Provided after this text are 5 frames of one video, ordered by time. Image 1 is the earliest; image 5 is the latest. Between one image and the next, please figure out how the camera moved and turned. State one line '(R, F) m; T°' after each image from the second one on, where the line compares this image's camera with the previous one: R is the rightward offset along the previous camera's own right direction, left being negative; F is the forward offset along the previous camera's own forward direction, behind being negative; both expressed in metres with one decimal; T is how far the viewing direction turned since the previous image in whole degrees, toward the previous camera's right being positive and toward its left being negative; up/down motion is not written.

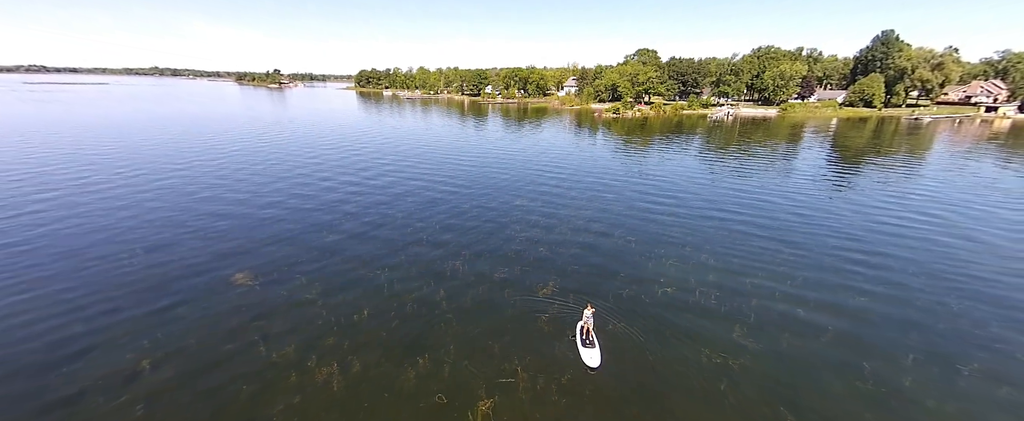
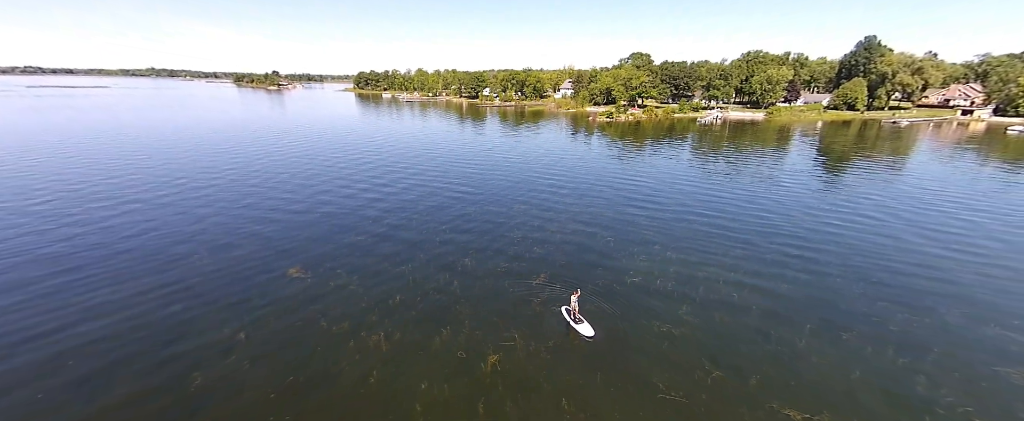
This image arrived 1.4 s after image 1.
(-0.1, -5.3) m; 0°
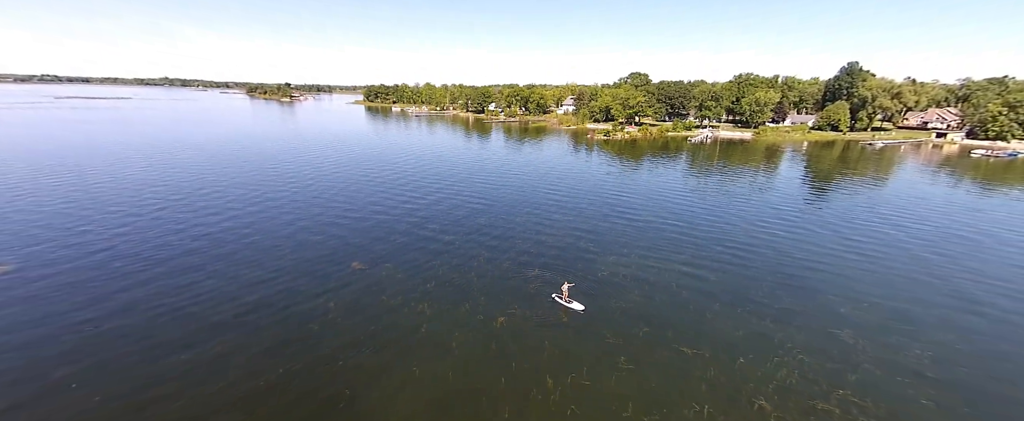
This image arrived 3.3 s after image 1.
(0.0, -9.9) m; 0°
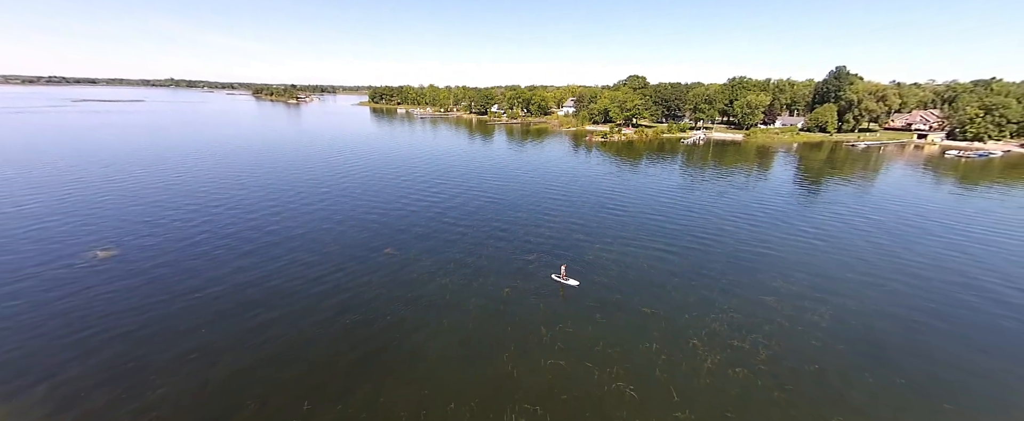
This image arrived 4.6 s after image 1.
(-0.1, -8.3) m; 0°
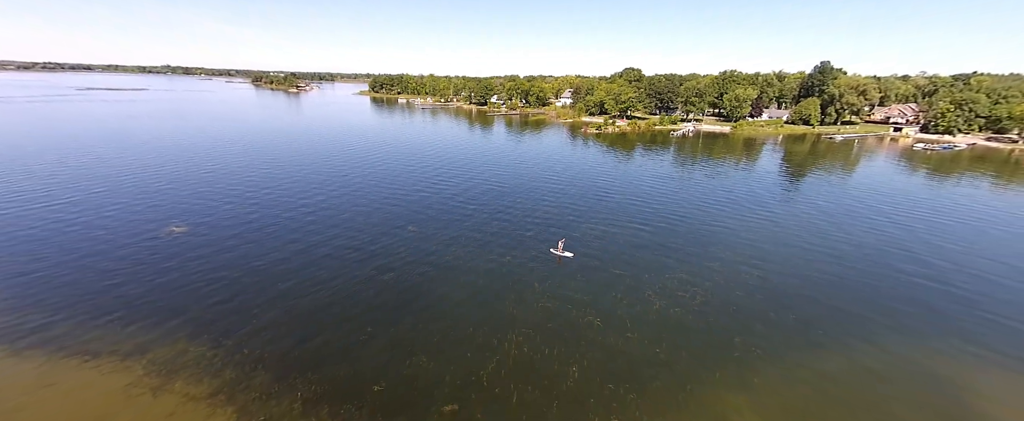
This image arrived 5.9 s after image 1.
(-0.3, -9.4) m; 0°
